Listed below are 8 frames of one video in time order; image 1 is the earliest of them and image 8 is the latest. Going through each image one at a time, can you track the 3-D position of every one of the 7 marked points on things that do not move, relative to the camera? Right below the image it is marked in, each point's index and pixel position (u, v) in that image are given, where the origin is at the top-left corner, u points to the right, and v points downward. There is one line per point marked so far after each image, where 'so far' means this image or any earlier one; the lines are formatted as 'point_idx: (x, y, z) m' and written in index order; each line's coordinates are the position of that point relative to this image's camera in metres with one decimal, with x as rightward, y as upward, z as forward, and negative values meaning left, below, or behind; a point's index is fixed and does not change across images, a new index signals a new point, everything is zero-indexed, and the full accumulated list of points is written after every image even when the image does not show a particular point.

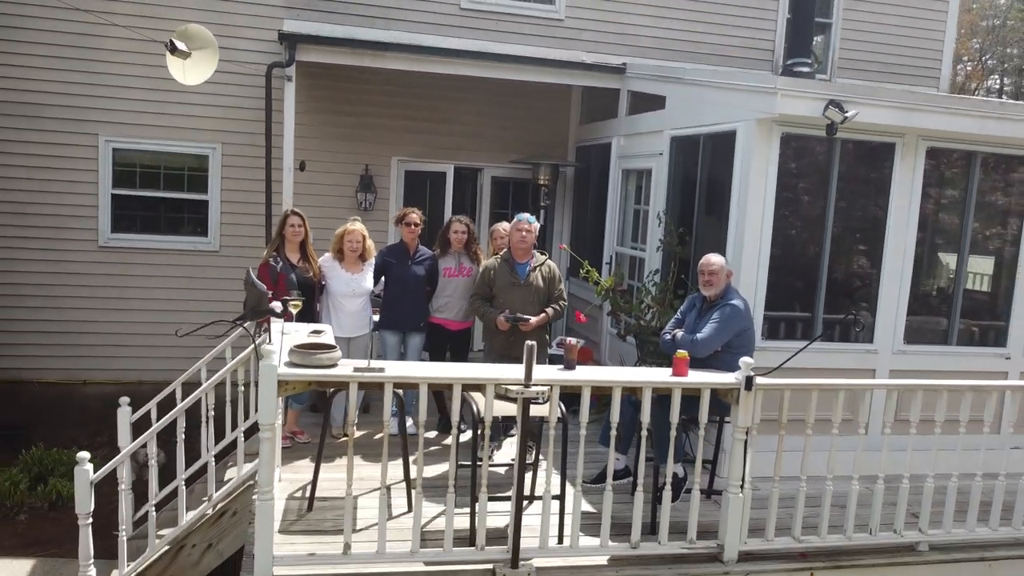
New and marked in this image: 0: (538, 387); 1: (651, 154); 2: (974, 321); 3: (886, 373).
0: (+0.1, -0.4, +3.4) m
1: (+1.0, +1.0, +5.9) m
2: (+3.0, -0.2, +5.2) m
3: (+2.3, -0.5, +5.0) m
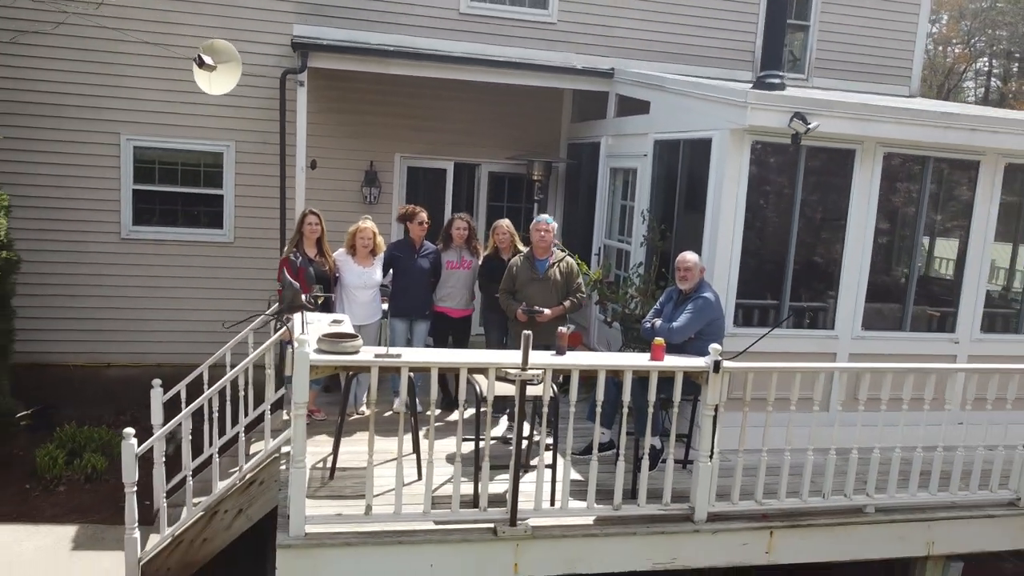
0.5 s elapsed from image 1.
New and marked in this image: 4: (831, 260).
0: (+0.1, -0.4, +3.9) m
1: (+1.0, +1.0, +6.4) m
2: (+3.0, -0.1, +5.7) m
3: (+2.3, -0.5, +5.6) m
4: (+2.2, +0.2, +5.5) m
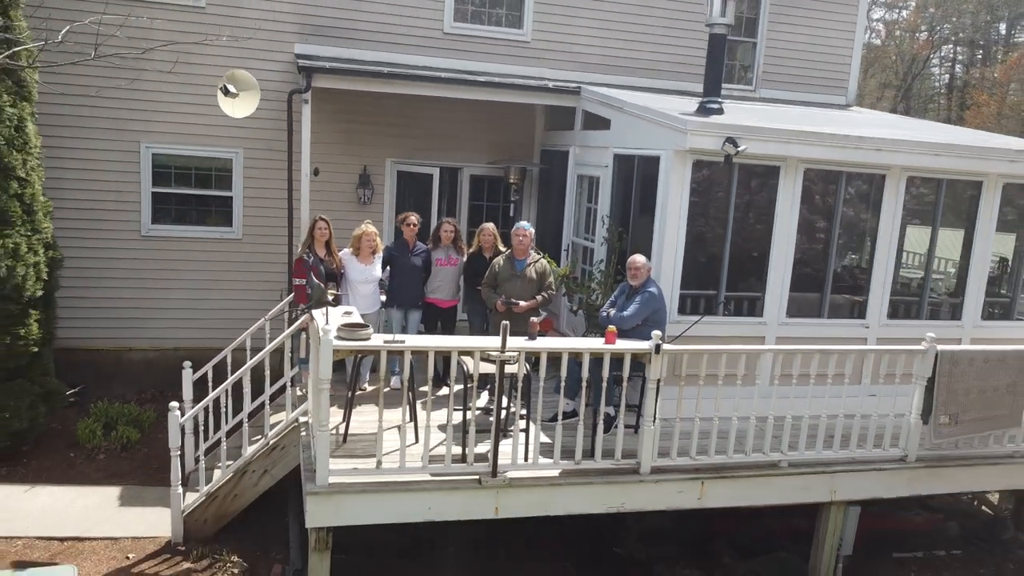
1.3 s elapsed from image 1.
0: (0.0, -0.4, +4.9) m
1: (+0.8, +1.1, +7.4) m
2: (+2.8, -0.1, +6.8) m
3: (+2.1, -0.4, +6.6) m
4: (+2.0, +0.3, +6.5) m
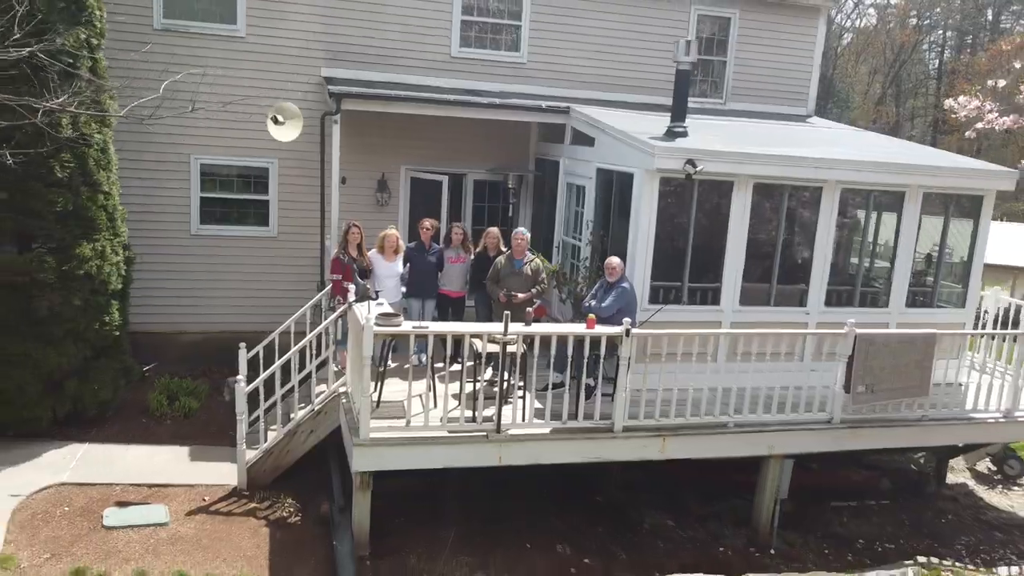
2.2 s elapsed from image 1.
0: (0.0, -0.4, +6.2) m
1: (+0.8, +1.2, +8.7) m
2: (+2.8, 0.0, +8.2) m
3: (+2.1, -0.3, +8.0) m
4: (+2.0, +0.3, +7.9) m
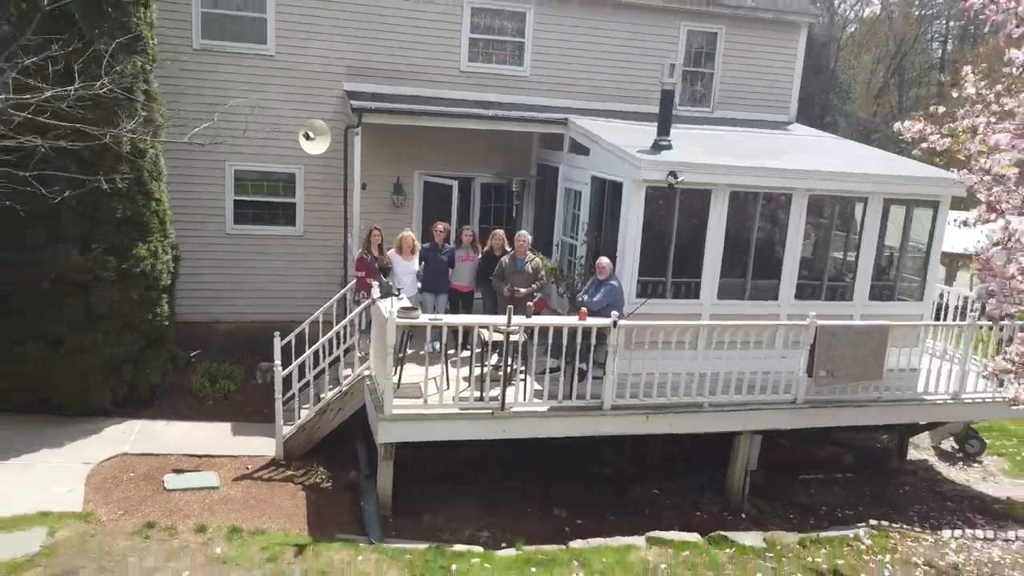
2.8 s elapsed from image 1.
0: (0.0, -0.3, +7.2) m
1: (+0.8, +1.3, +9.7) m
2: (+2.8, 0.0, +9.2) m
3: (+2.2, -0.3, +9.0) m
4: (+2.0, +0.4, +8.9) m
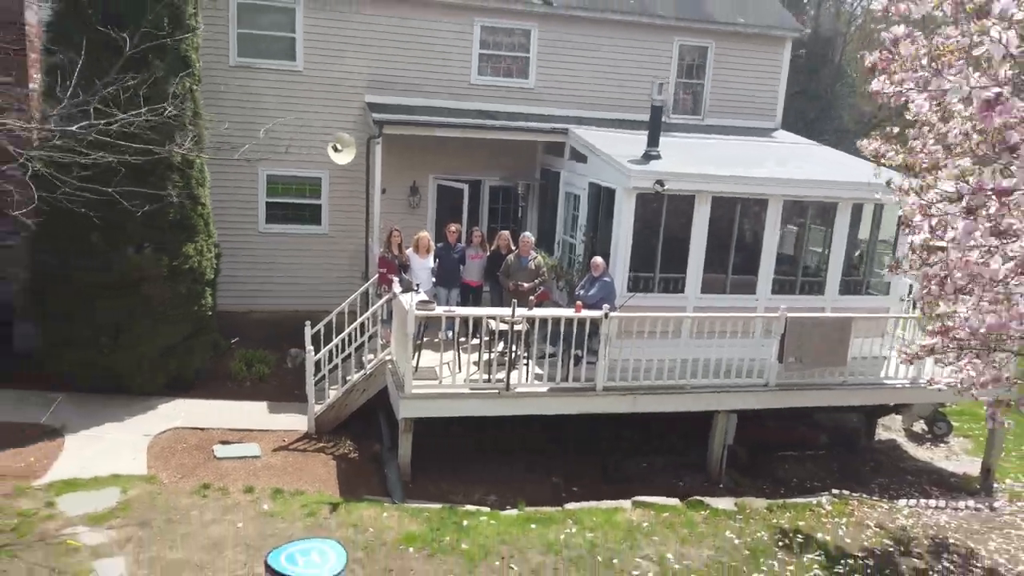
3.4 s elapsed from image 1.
0: (+0.1, -0.3, +8.3) m
1: (+0.9, +1.3, +10.7) m
2: (+2.9, +0.1, +10.2) m
3: (+2.2, -0.2, +10.1) m
4: (+2.1, +0.4, +9.9) m
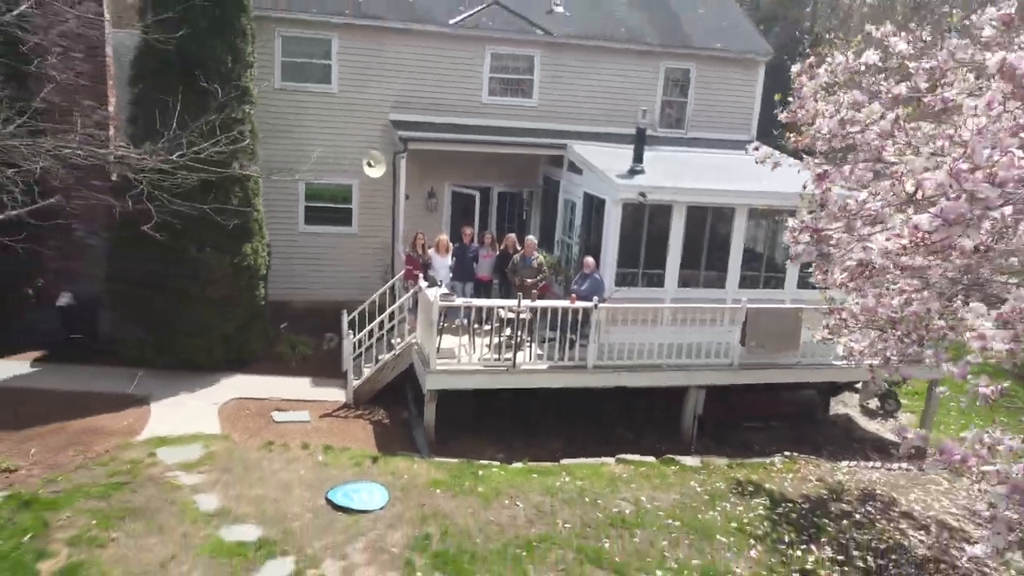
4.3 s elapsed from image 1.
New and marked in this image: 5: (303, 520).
0: (+0.1, -0.2, +10.1) m
1: (+1.0, +1.4, +12.5) m
2: (+3.0, +0.2, +12.0) m
3: (+2.3, -0.2, +11.9) m
4: (+2.2, +0.5, +11.7) m
5: (-2.0, -2.3, +8.0) m
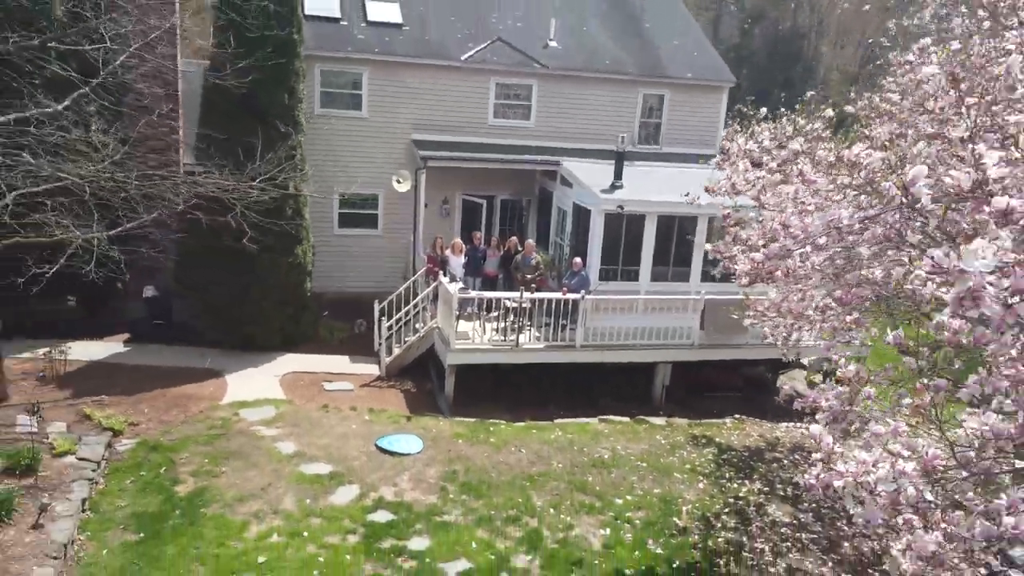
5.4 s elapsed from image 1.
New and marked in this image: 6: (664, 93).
0: (+0.2, -0.2, +12.7) m
1: (+1.0, +1.5, +15.1) m
2: (+3.0, +0.3, +14.6) m
3: (+2.3, -0.1, +14.5) m
4: (+2.2, +0.6, +14.3) m
5: (-2.0, -2.2, +10.6) m
6: (+3.2, +4.1, +17.0) m
